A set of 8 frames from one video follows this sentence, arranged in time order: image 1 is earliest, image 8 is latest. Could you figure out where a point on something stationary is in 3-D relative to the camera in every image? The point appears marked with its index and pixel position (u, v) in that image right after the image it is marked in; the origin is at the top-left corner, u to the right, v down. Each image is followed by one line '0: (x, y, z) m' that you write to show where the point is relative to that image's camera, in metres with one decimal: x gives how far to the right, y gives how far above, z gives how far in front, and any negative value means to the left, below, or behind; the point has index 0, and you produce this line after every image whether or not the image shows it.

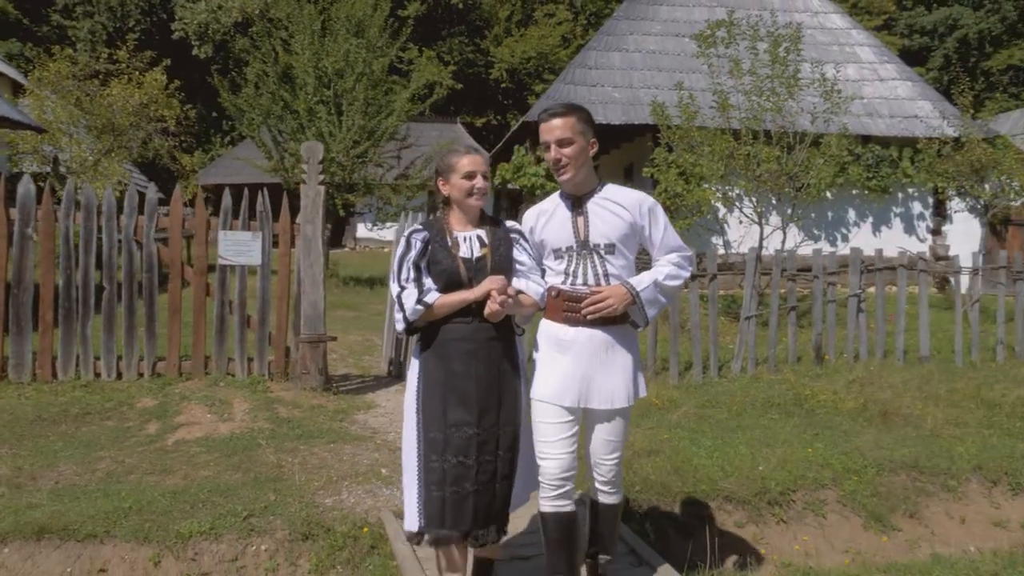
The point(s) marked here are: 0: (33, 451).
0: (-2.9, -1.0, +4.9) m
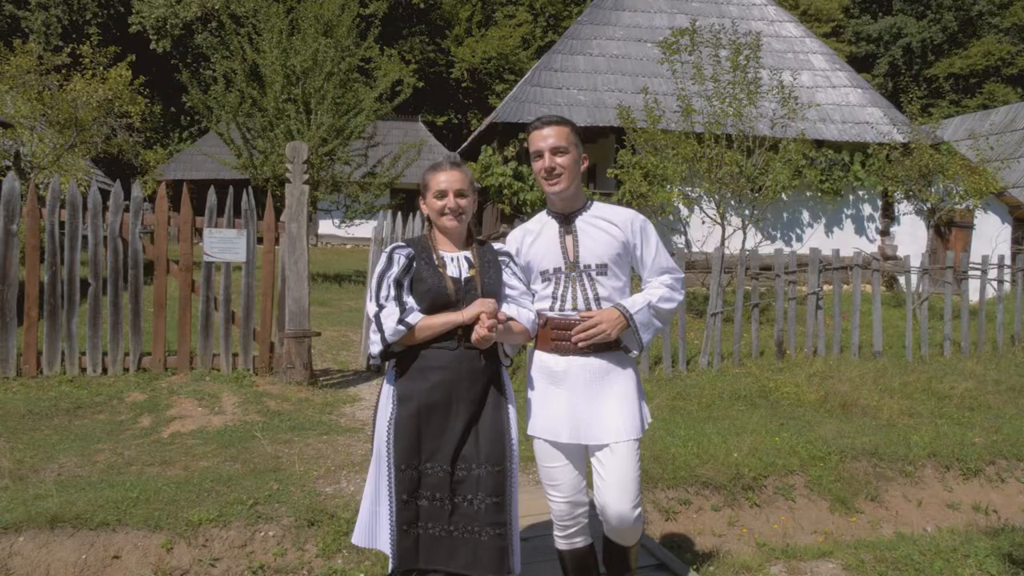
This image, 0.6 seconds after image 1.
0: (-3.0, -1.0, +5.0) m
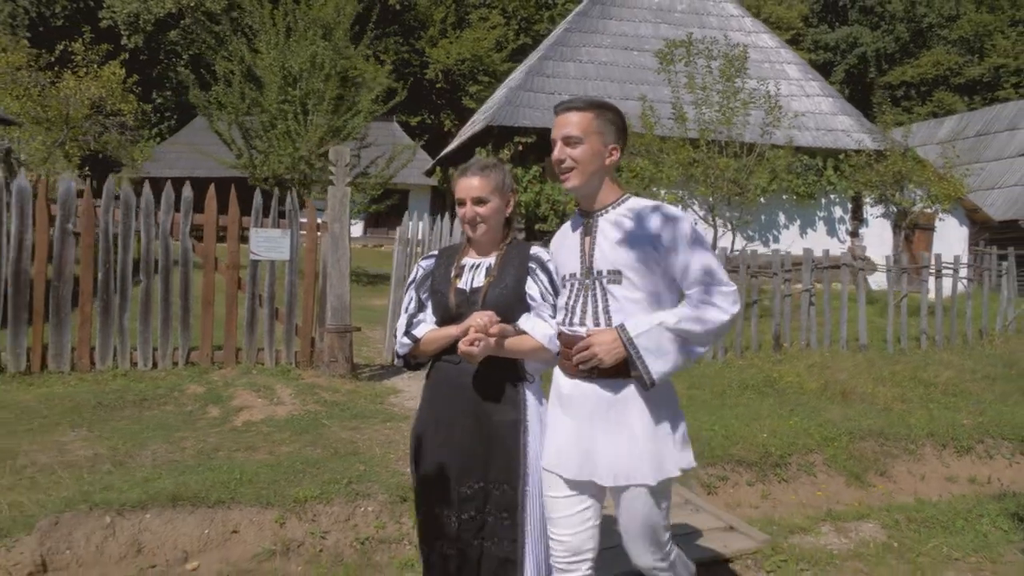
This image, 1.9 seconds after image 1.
0: (-2.6, -1.0, +5.3) m
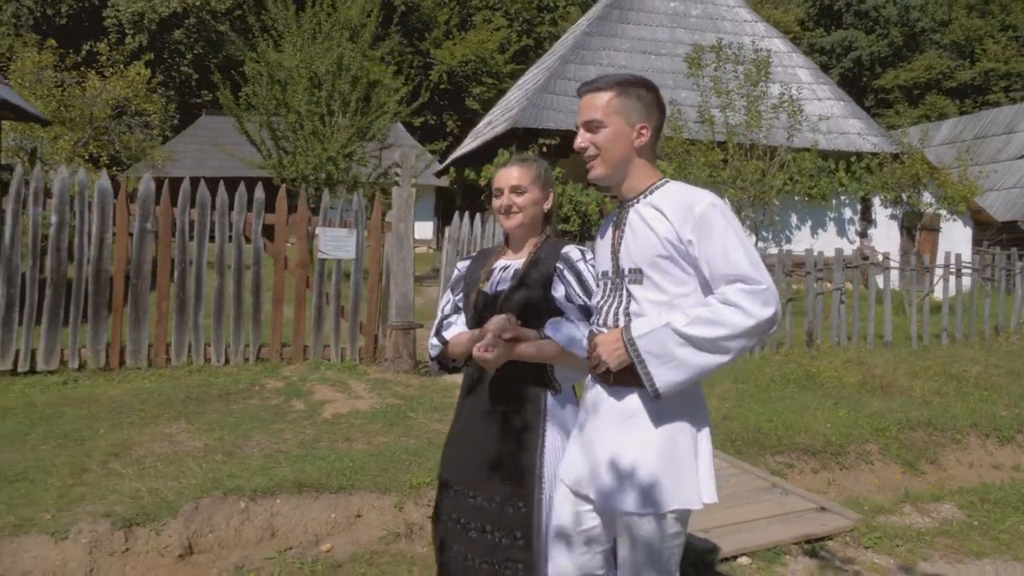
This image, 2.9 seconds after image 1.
0: (-2.0, -0.9, +5.5) m
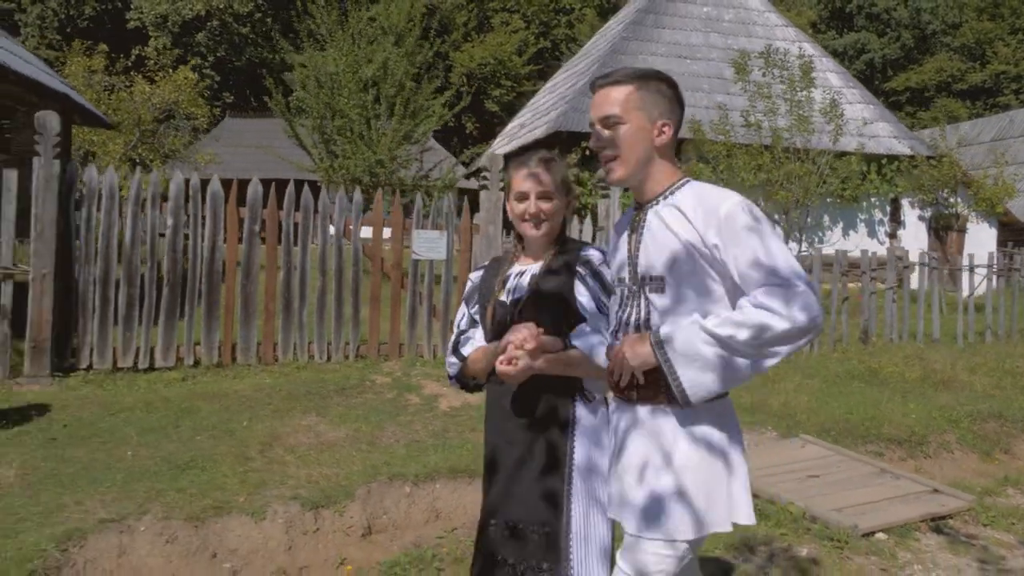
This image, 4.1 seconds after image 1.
0: (-1.2, -0.9, +5.8) m
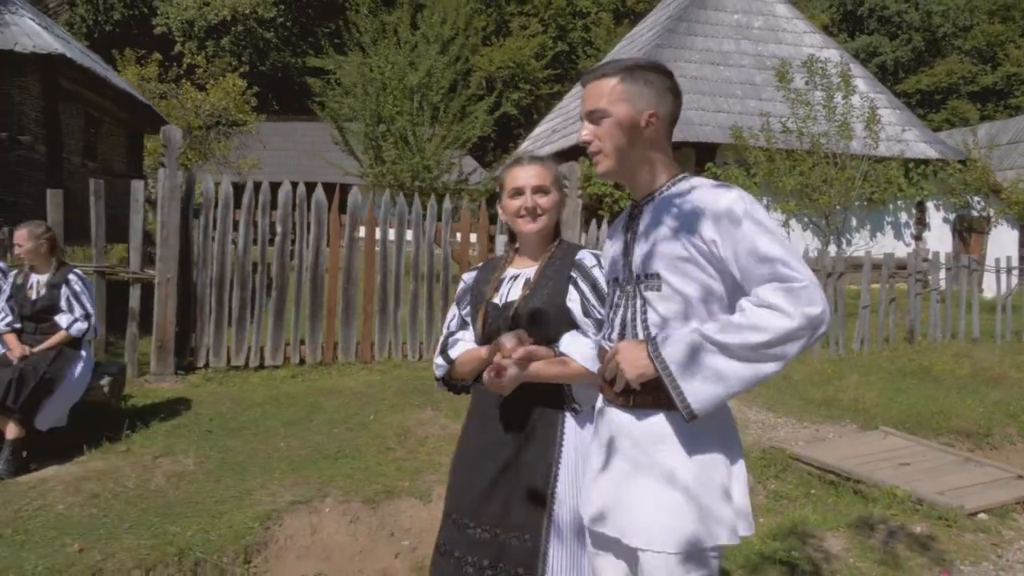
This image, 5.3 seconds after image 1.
0: (-0.4, -1.0, +6.2) m
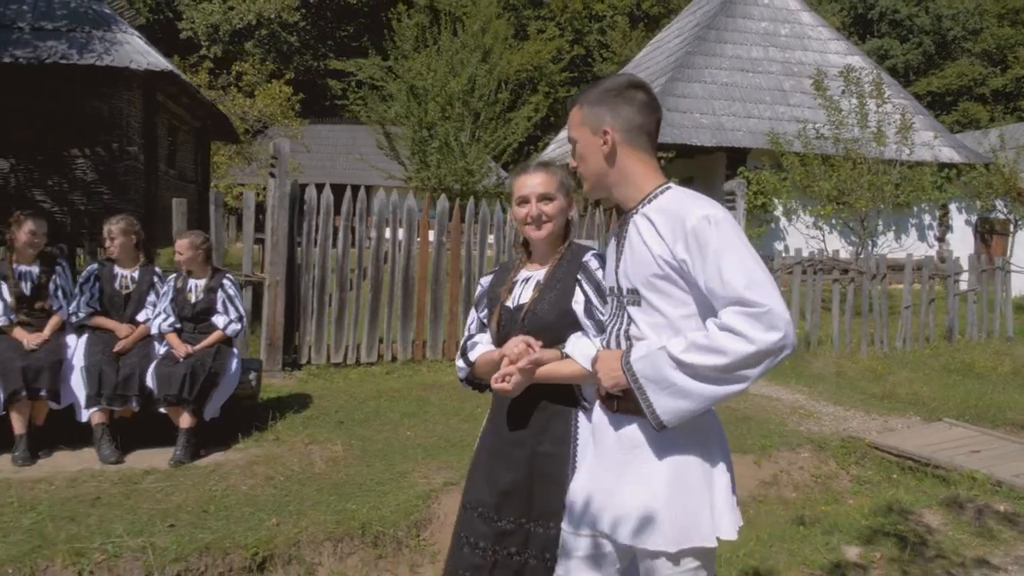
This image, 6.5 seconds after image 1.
0: (+0.4, -1.0, +6.7) m
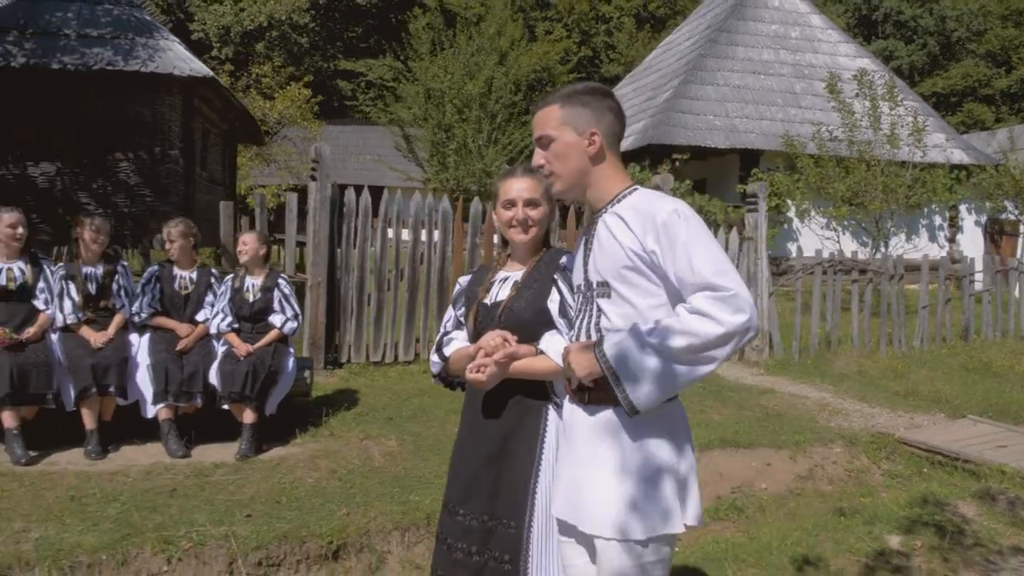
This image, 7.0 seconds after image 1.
0: (+0.7, -1.0, +6.9) m
